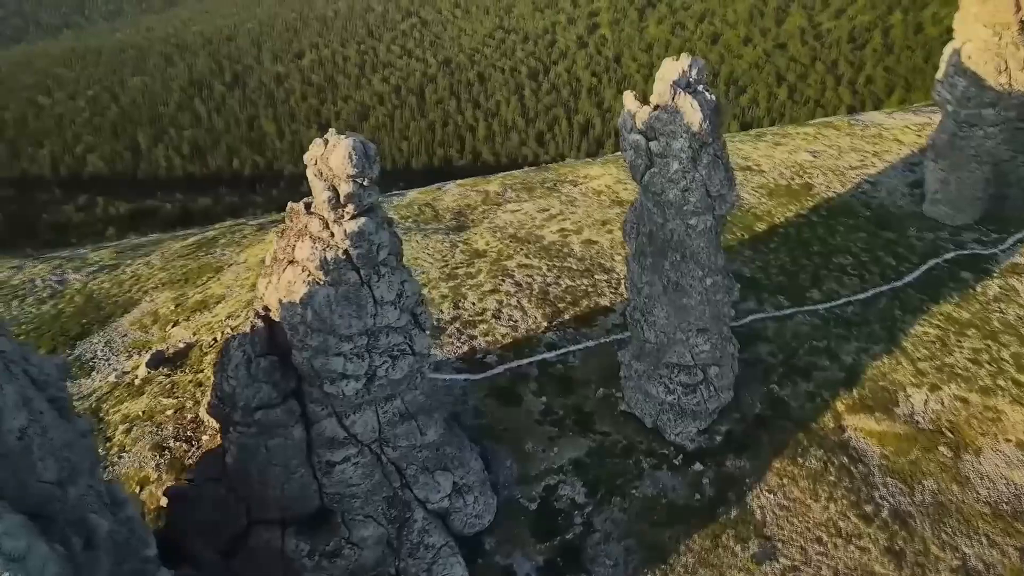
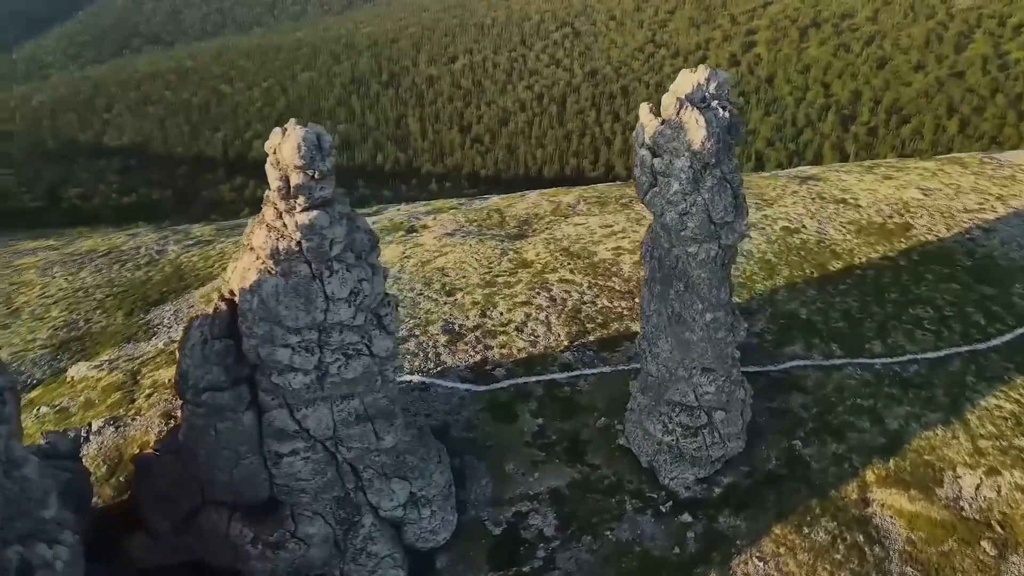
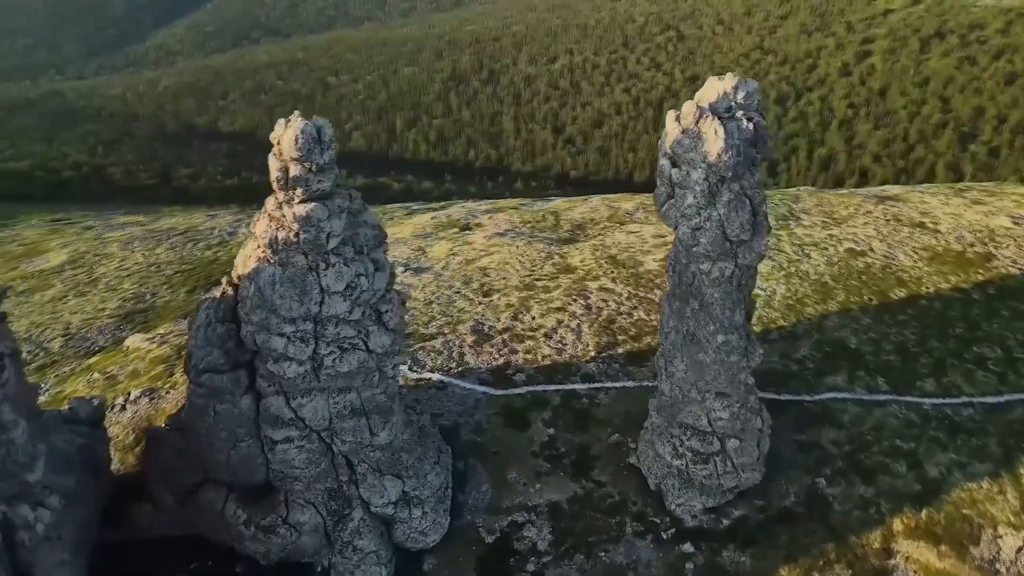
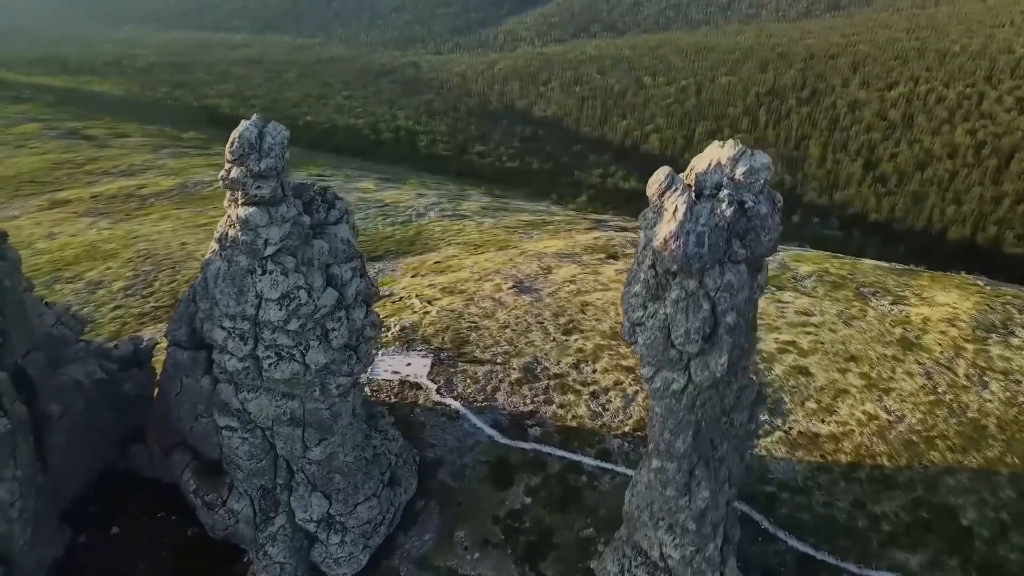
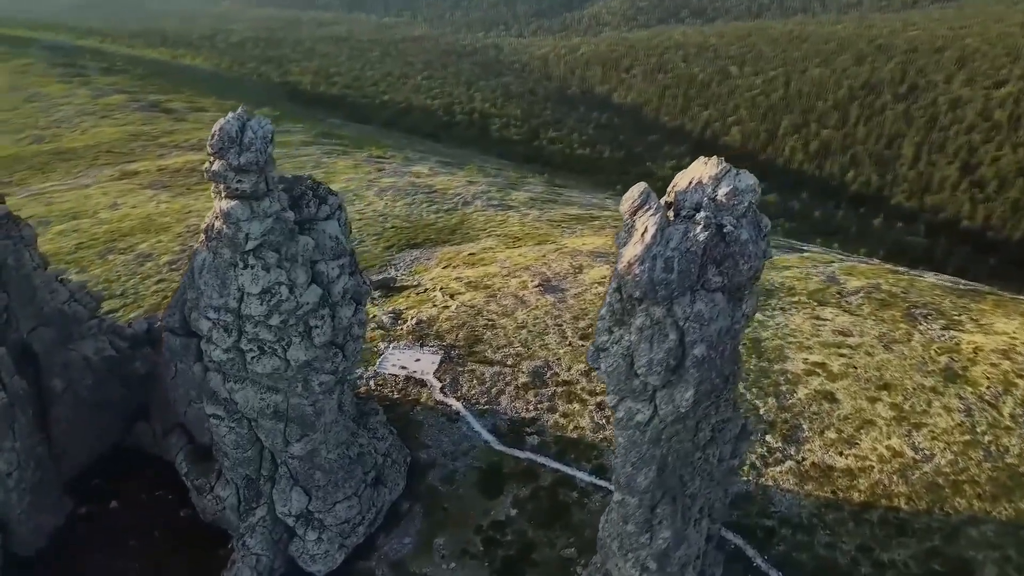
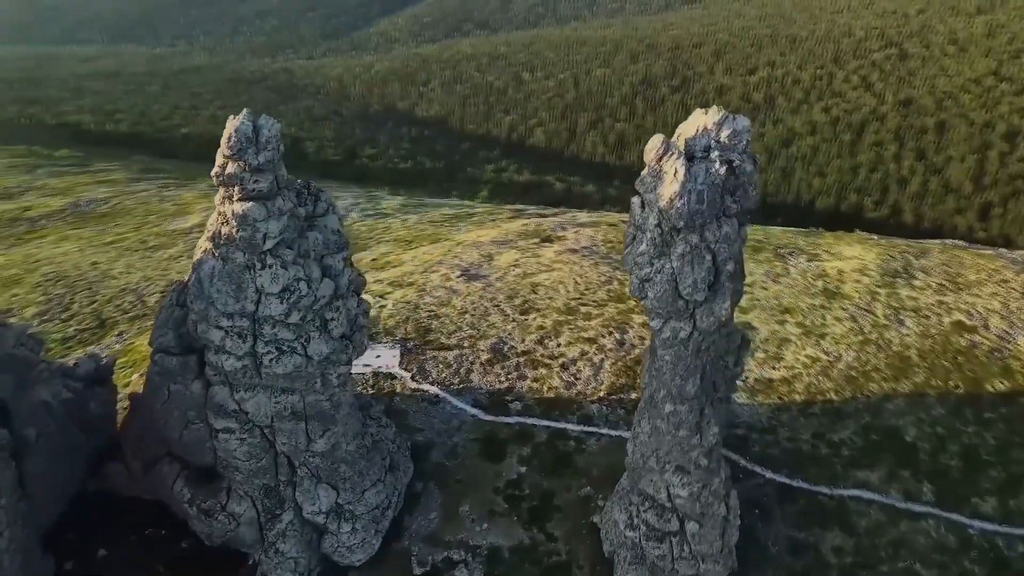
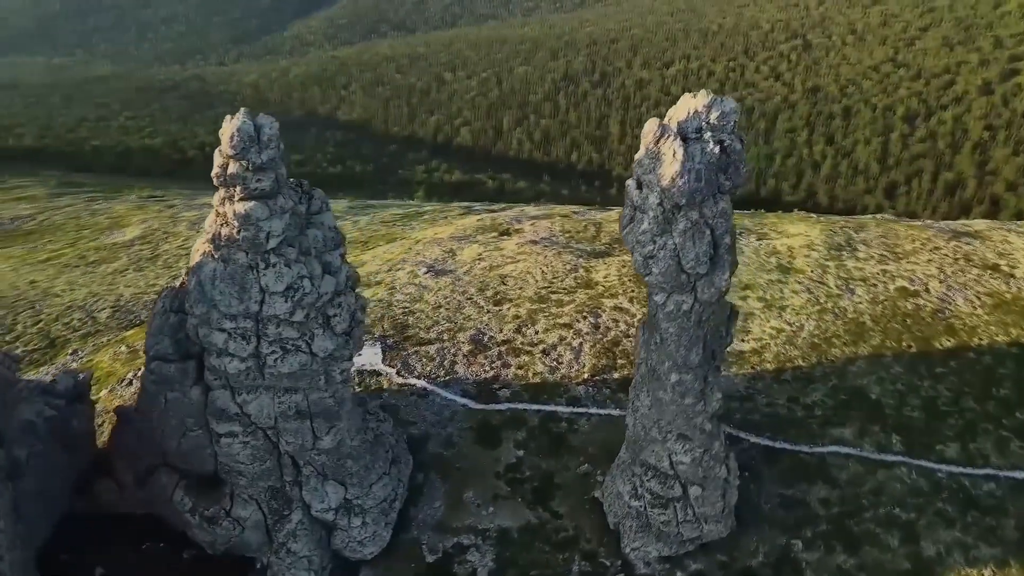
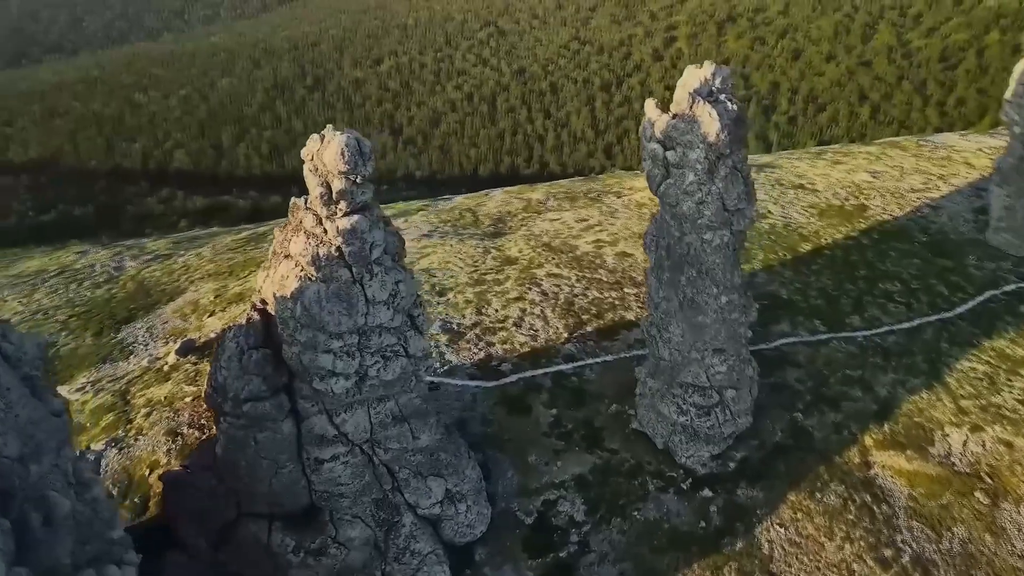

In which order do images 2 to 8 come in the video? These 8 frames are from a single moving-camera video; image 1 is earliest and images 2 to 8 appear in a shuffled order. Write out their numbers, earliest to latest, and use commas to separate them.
8, 2, 3, 7, 6, 4, 5
